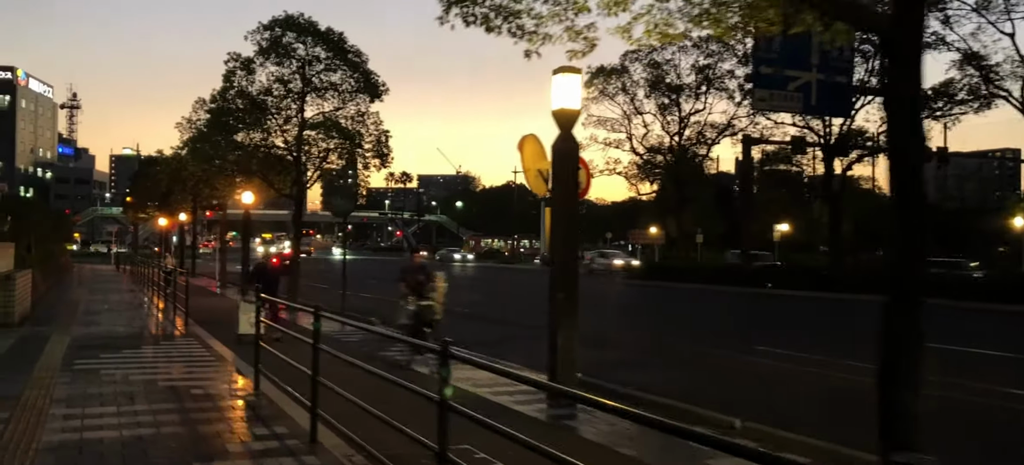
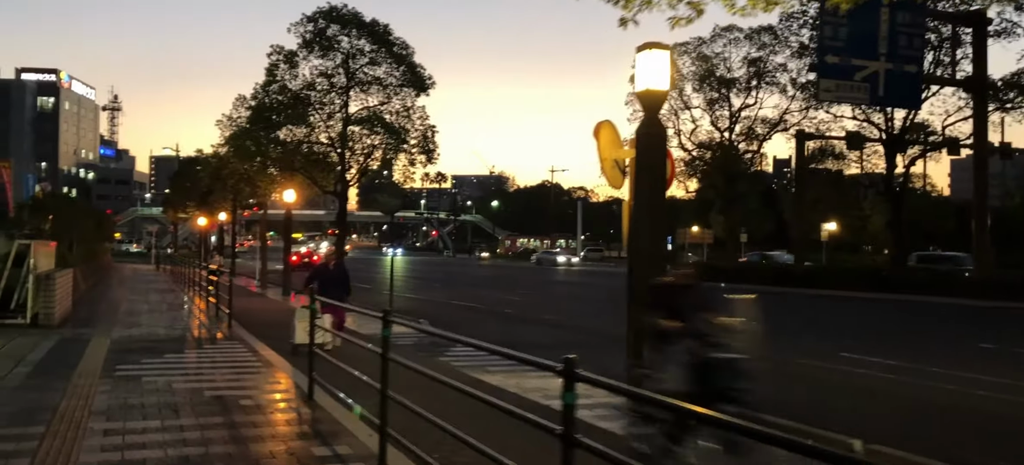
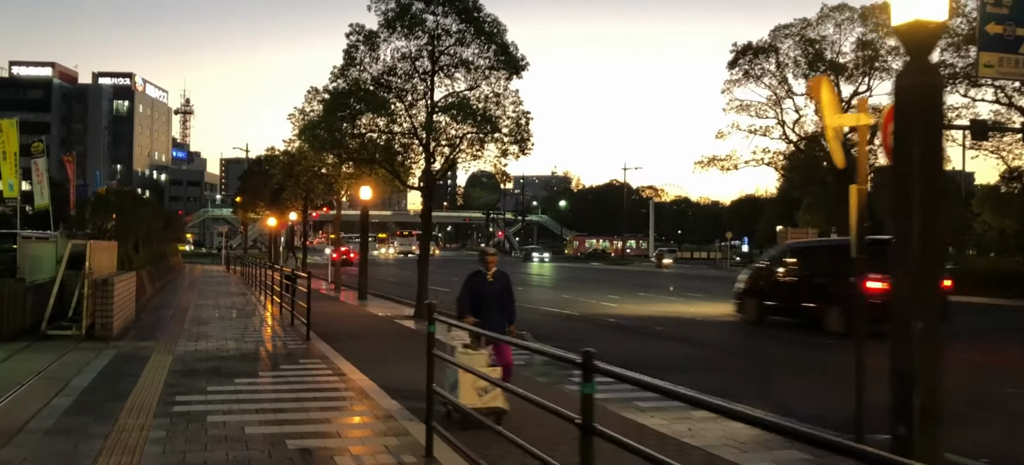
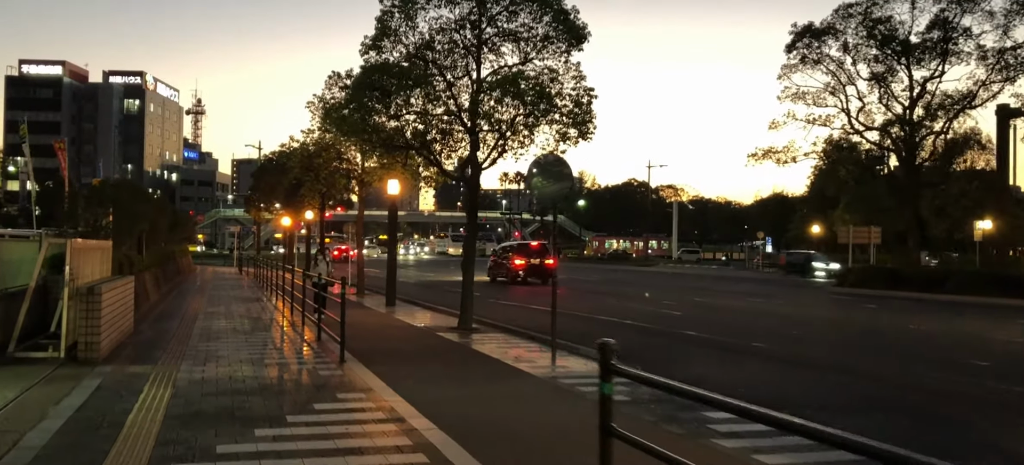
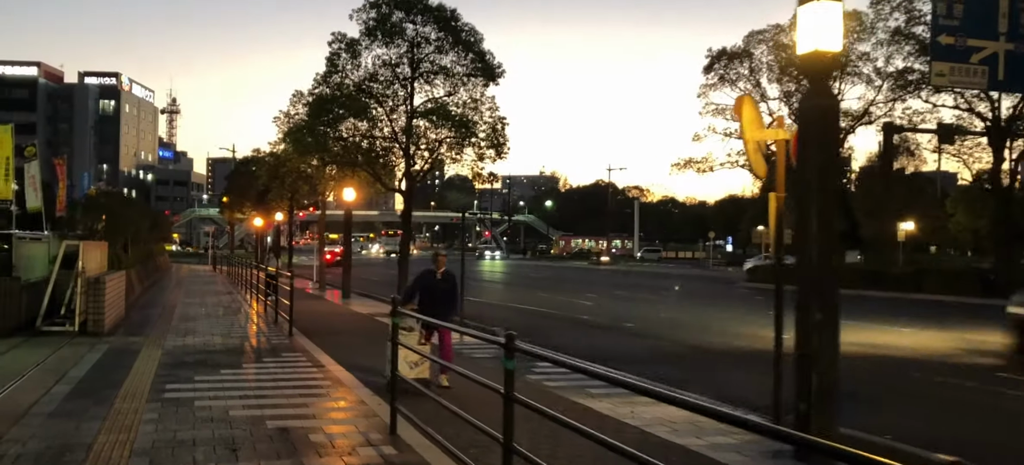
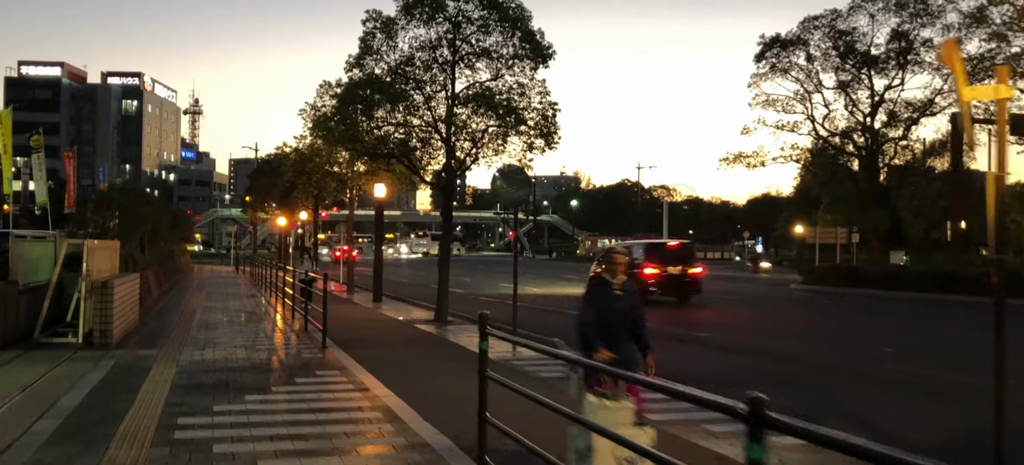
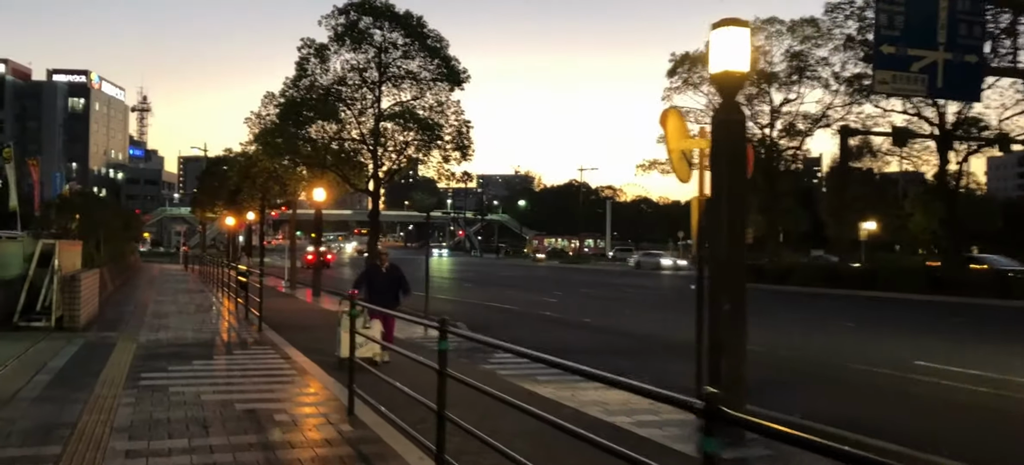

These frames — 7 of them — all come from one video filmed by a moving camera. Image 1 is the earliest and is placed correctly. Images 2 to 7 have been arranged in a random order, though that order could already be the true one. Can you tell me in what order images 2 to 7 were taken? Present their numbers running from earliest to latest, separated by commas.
2, 7, 5, 3, 6, 4
